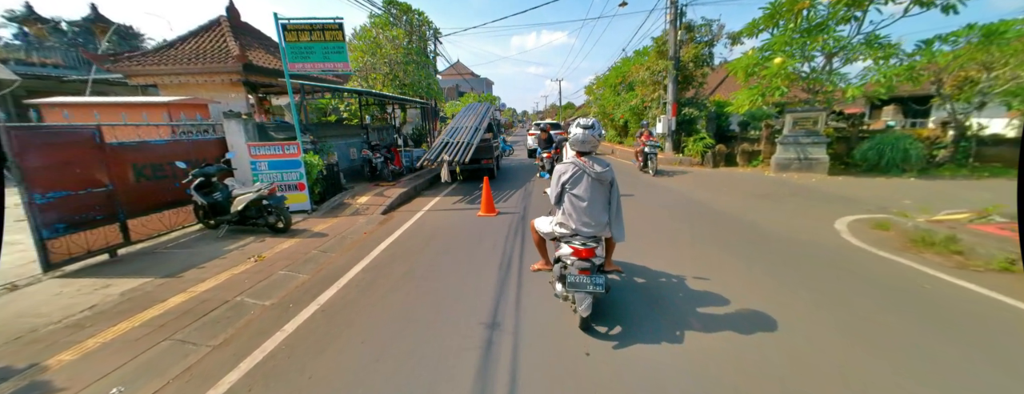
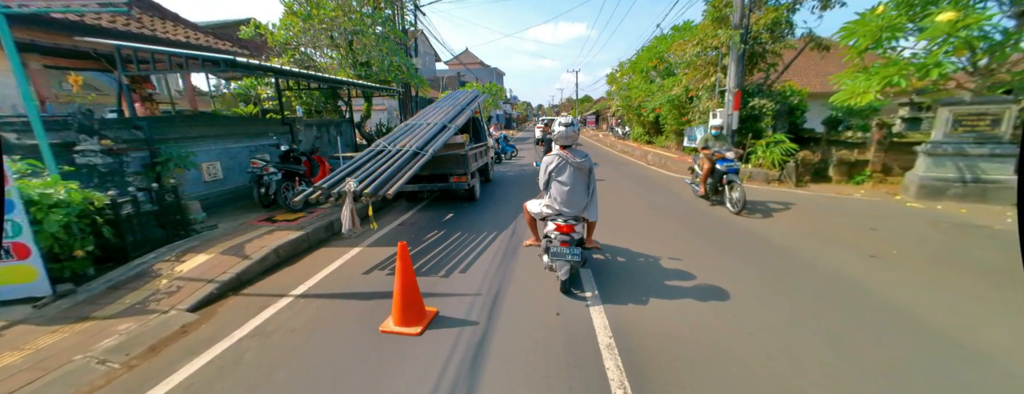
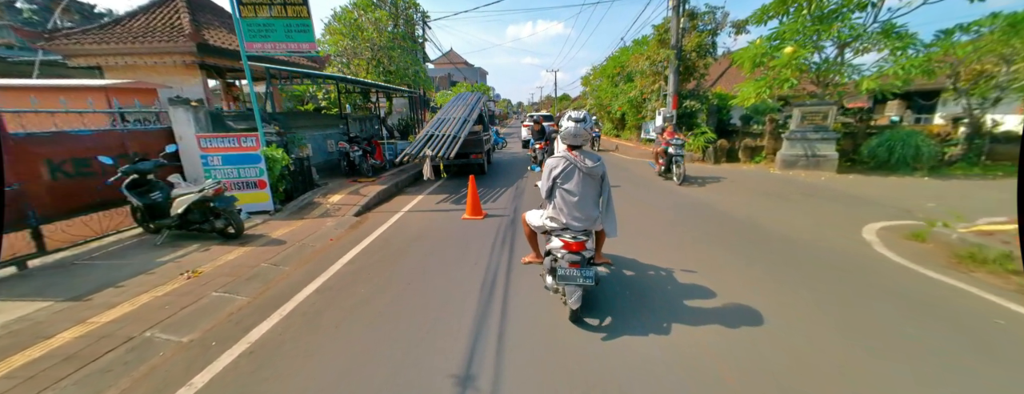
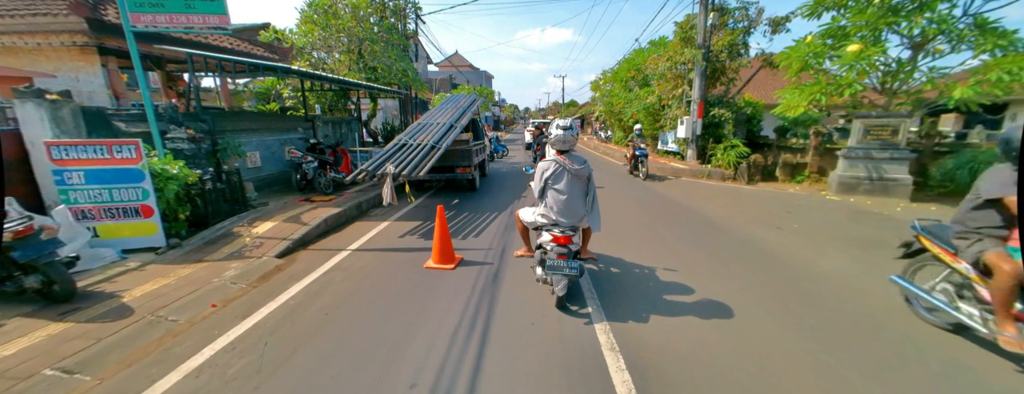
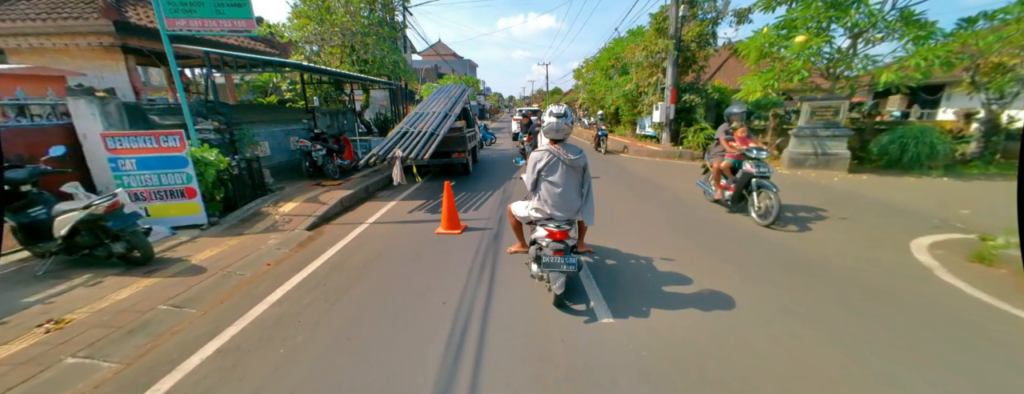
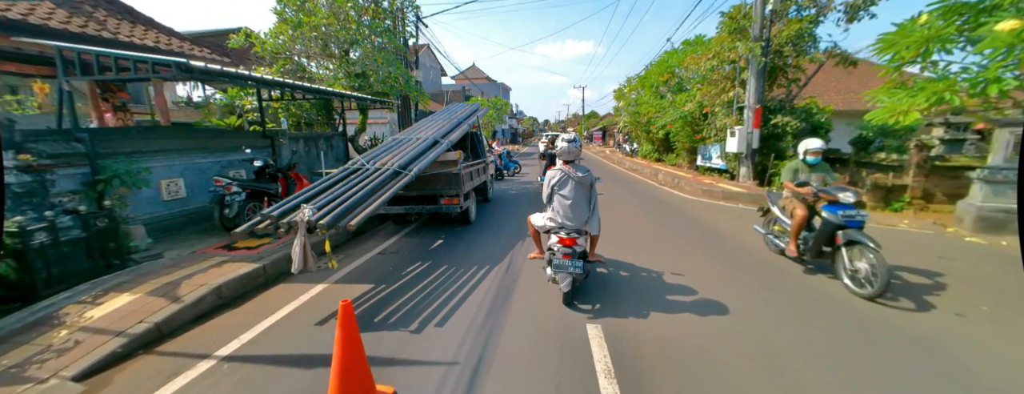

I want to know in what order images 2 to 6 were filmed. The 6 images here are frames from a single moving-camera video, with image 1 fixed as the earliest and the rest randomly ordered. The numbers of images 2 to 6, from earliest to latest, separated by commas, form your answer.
3, 5, 4, 2, 6
